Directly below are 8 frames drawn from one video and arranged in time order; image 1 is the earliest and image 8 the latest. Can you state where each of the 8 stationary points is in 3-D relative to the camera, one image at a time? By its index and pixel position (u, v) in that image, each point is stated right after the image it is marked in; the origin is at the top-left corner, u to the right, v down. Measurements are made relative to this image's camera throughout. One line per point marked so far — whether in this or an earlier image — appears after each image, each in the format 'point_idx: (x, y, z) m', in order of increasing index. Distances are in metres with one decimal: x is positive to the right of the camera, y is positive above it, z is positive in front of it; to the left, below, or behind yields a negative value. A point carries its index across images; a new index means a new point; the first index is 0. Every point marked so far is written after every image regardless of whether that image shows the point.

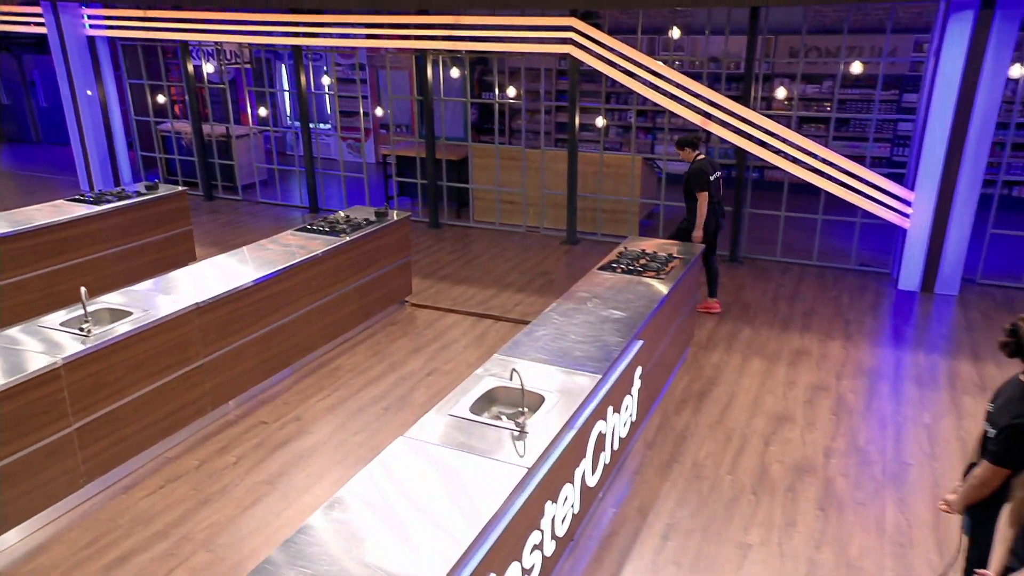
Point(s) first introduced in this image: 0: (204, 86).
0: (-4.8, +3.1, +11.8) m
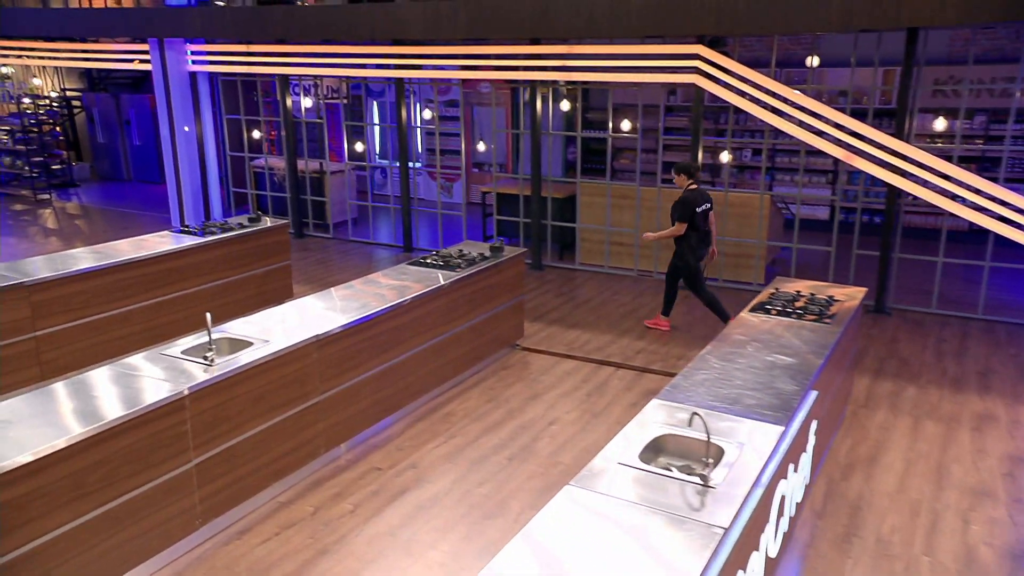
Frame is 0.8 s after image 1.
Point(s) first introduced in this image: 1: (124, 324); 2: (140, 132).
0: (-3.2, +2.6, +11.6) m
1: (-4.3, -0.4, +9.0) m
2: (-6.6, +2.8, +13.7) m
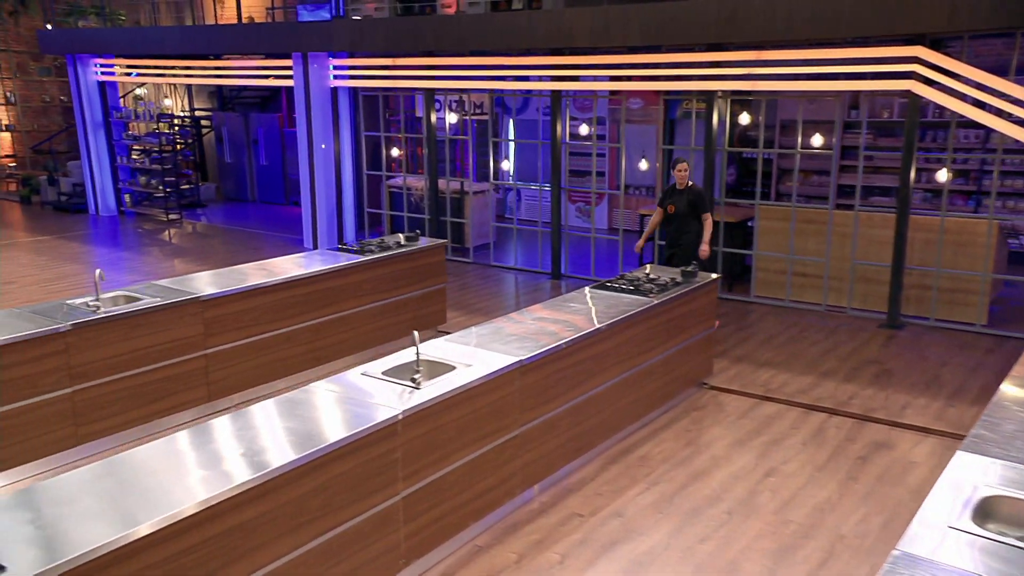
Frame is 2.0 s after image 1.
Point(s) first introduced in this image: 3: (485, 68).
0: (-0.9, +2.2, +11.1) m
1: (-2.4, -0.6, +8.4) m
2: (-4.2, +2.4, +13.4) m
3: (-0.4, +3.0, +10.3) m
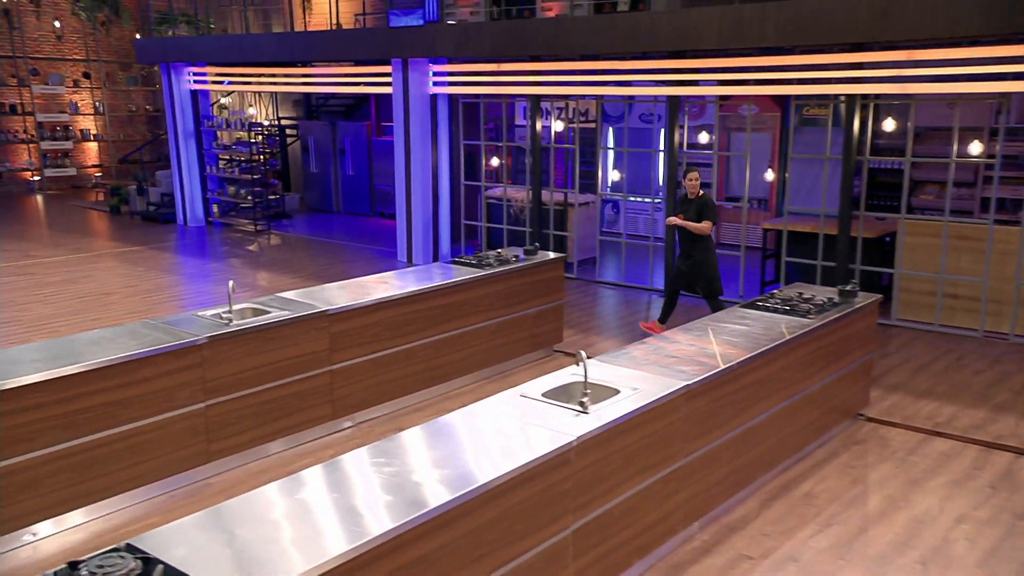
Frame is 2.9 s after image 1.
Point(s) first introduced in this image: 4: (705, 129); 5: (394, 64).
0: (+0.5, +2.0, +10.5) m
1: (-1.1, -0.7, +7.9) m
2: (-2.6, +2.1, +13.1) m
3: (+1.1, +2.8, +9.8) m
4: (+2.5, +2.1, +10.0) m
5: (-1.6, +3.2, +10.9) m
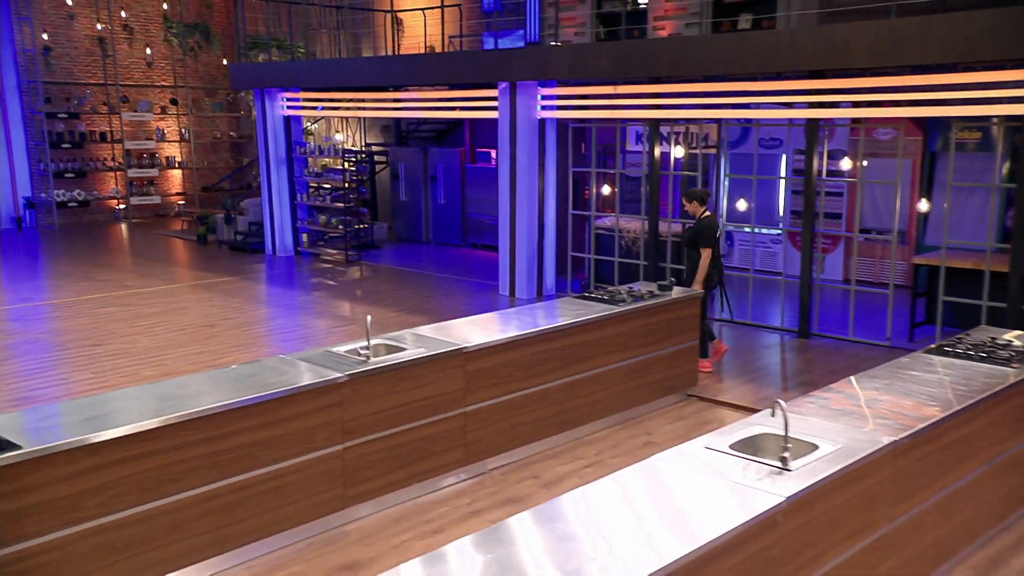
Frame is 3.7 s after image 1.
0: (+2.0, +1.5, +9.9) m
1: (+0.2, -1.1, +7.2) m
2: (-1.0, +1.6, +12.6) m
3: (+2.5, +2.3, +9.1) m
4: (+3.9, +1.6, +9.3) m
5: (-0.1, +2.7, +10.5) m
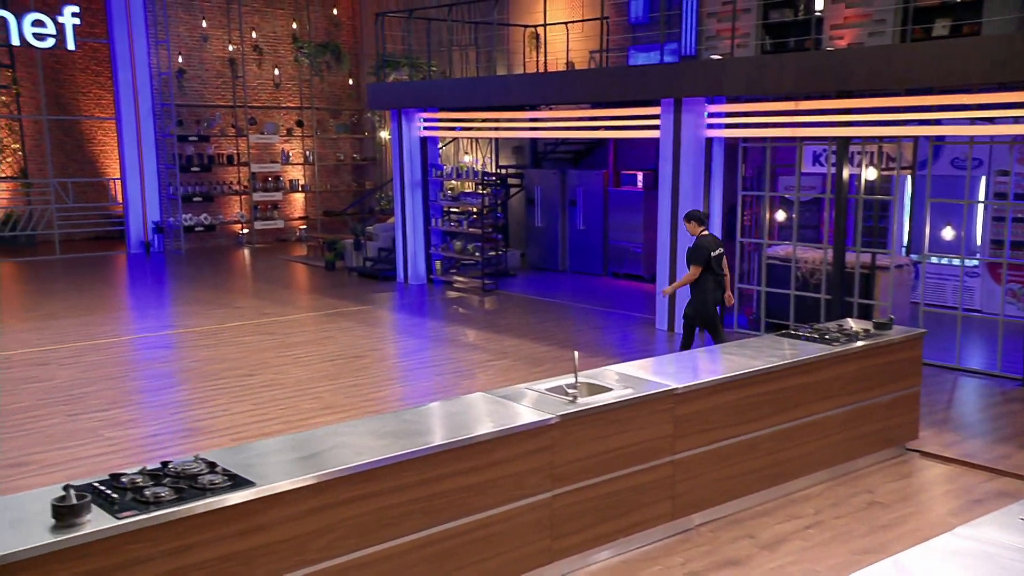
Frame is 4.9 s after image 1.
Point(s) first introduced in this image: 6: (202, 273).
0: (+4.0, +1.0, +8.9) m
1: (+2.0, -1.4, +6.3) m
2: (+1.2, +1.1, +11.8) m
3: (+4.4, +1.9, +8.1) m
4: (+5.8, +1.2, +8.1) m
5: (+1.9, +2.3, +9.7) m
6: (-5.3, +0.2, +13.0) m
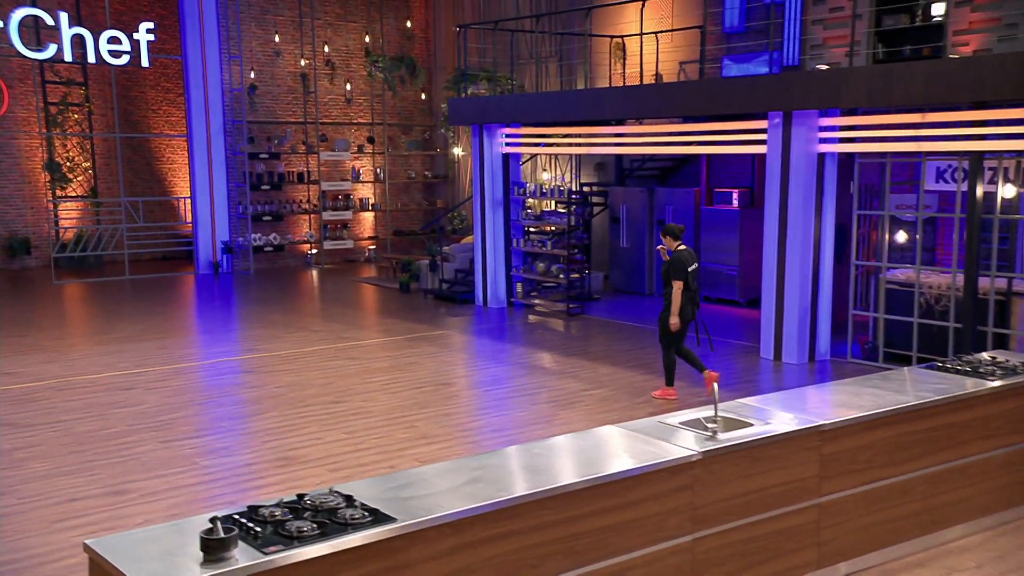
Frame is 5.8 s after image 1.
0: (+5.1, +0.7, +8.1) m
1: (+2.9, -1.7, +5.6) m
2: (+2.4, +0.8, +11.2) m
3: (+5.5, +1.6, +7.4) m
4: (+6.9, +0.9, +7.3) m
5: (+3.0, +2.0, +9.0) m
6: (-4.0, -0.1, +12.6) m
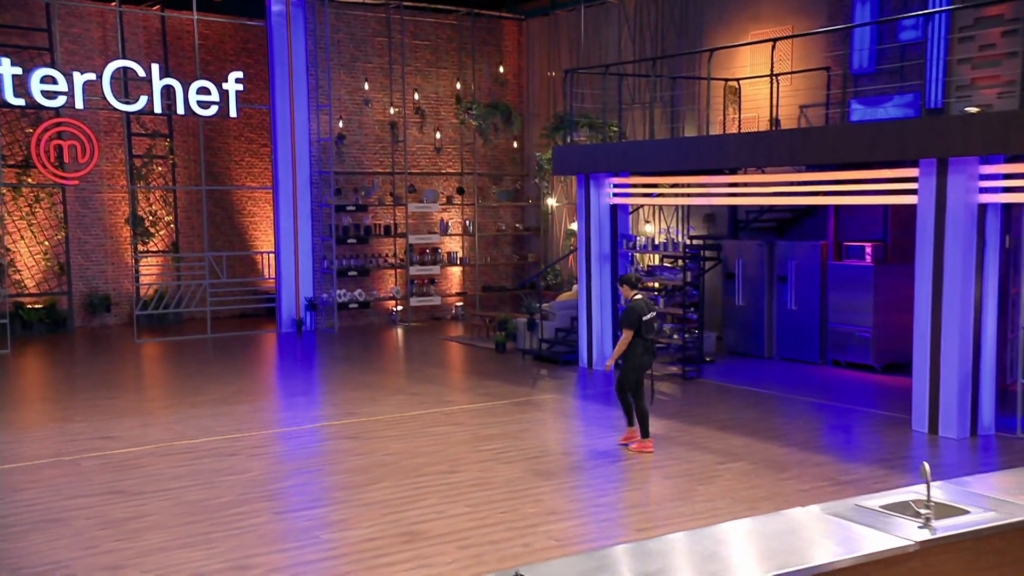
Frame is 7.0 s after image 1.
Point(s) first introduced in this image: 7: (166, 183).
0: (+6.3, +0.1, +7.1) m
1: (+4.1, -2.2, +4.5) m
2: (+3.8, -0.1, +10.3) m
3: (+6.7, +1.0, +6.4) m
4: (+8.1, +0.3, +6.2) m
5: (+4.4, +1.3, +8.1) m
6: (-2.6, -1.0, +11.9) m
7: (-7.3, +2.2, +15.7) m
